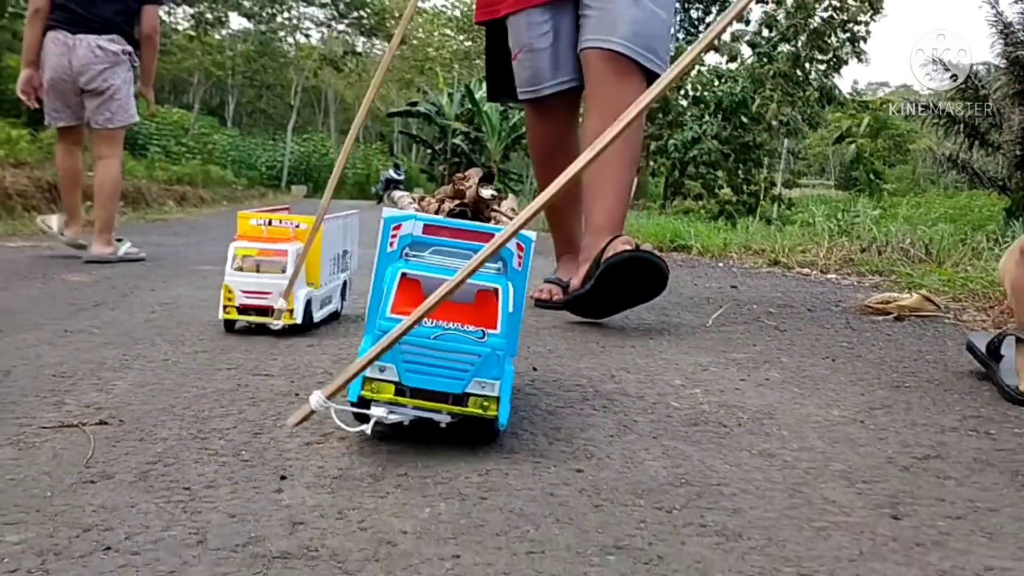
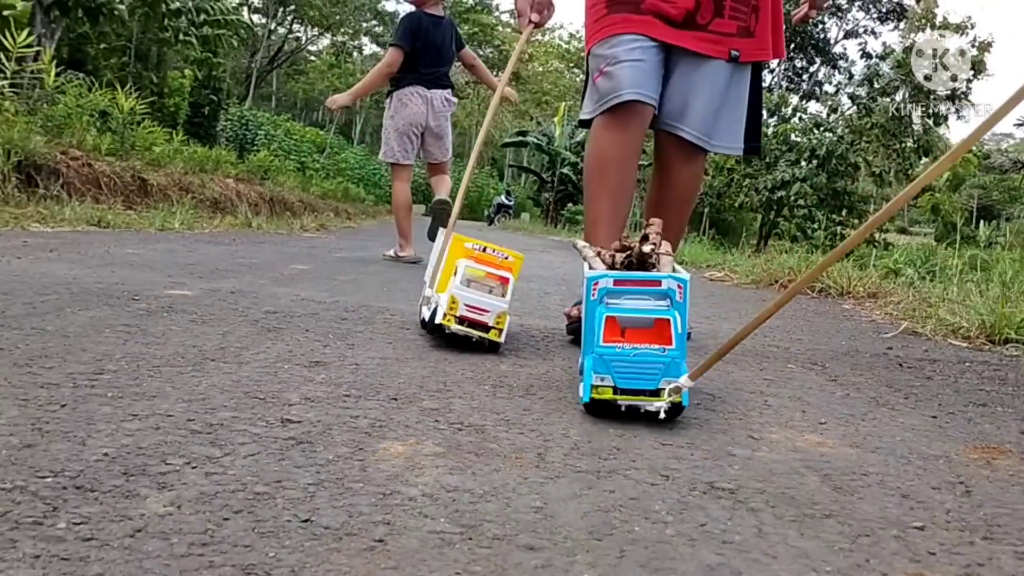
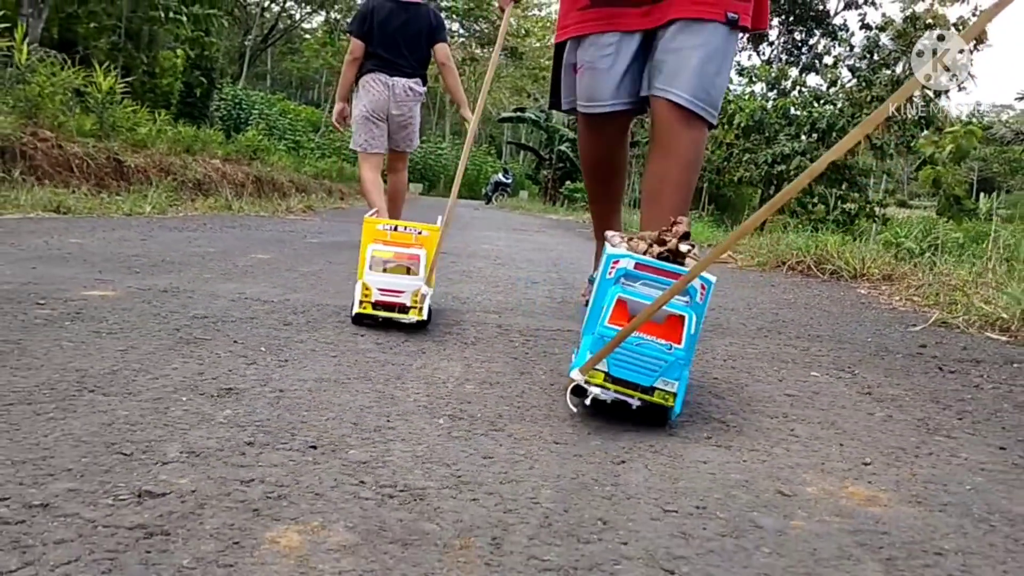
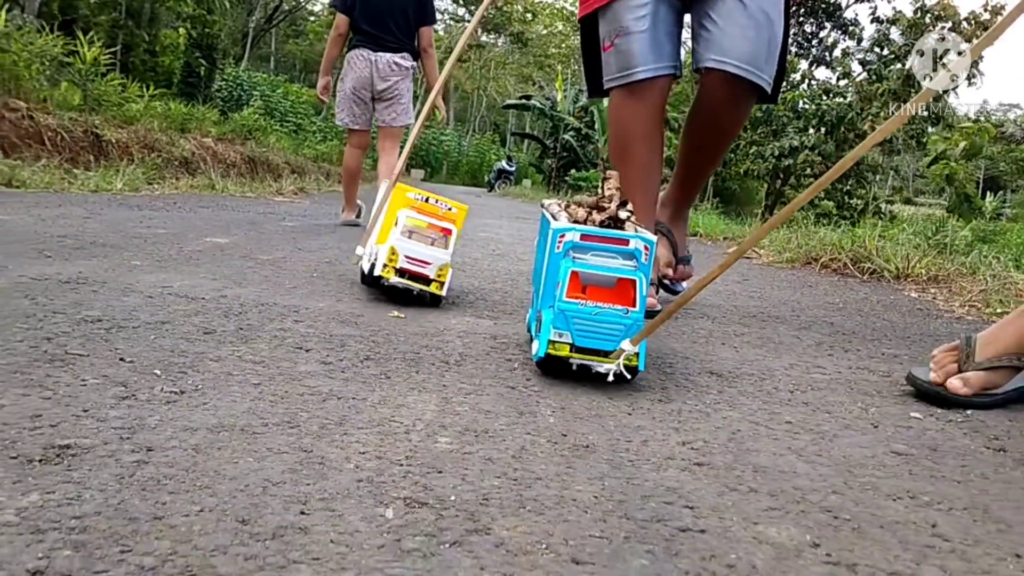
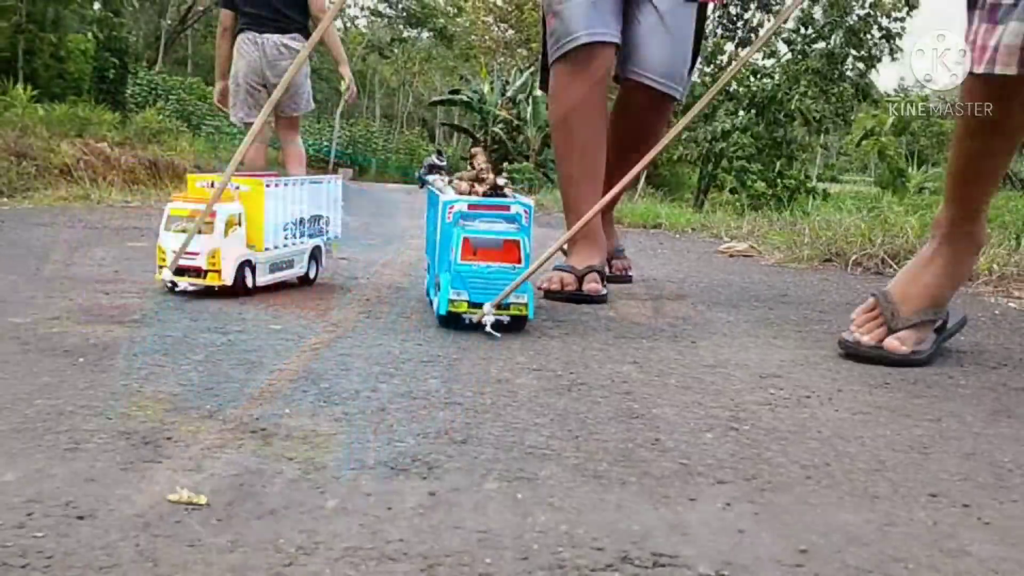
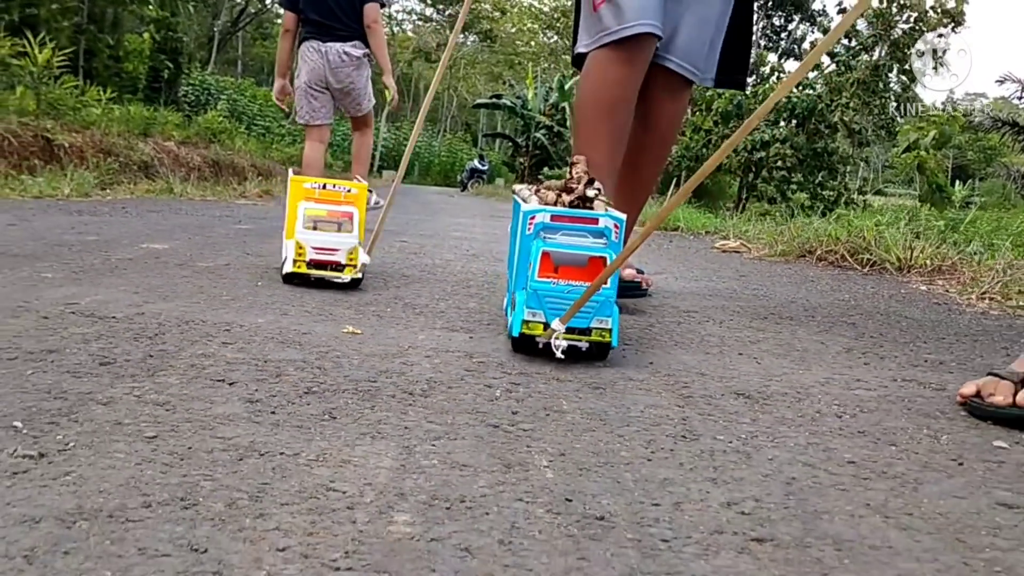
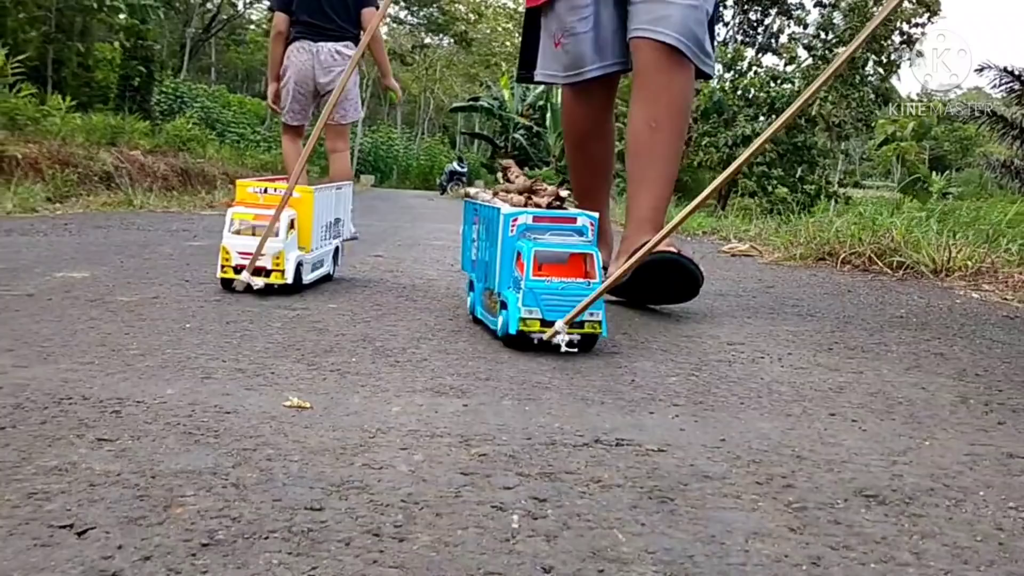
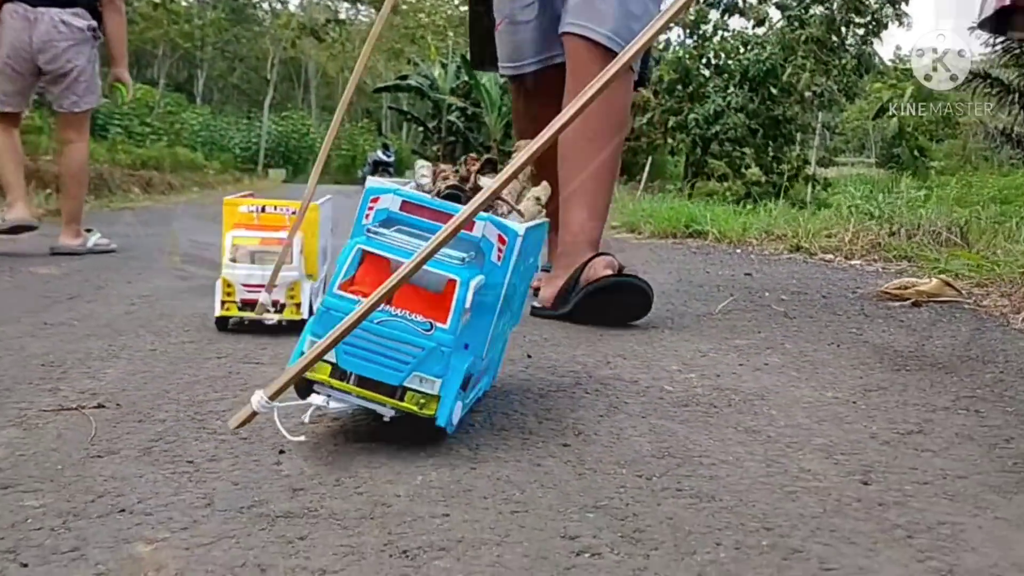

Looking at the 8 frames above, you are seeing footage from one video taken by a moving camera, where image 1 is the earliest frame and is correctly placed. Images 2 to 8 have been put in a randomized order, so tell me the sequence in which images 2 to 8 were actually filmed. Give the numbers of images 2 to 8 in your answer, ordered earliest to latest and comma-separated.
8, 5, 7, 6, 4, 3, 2
